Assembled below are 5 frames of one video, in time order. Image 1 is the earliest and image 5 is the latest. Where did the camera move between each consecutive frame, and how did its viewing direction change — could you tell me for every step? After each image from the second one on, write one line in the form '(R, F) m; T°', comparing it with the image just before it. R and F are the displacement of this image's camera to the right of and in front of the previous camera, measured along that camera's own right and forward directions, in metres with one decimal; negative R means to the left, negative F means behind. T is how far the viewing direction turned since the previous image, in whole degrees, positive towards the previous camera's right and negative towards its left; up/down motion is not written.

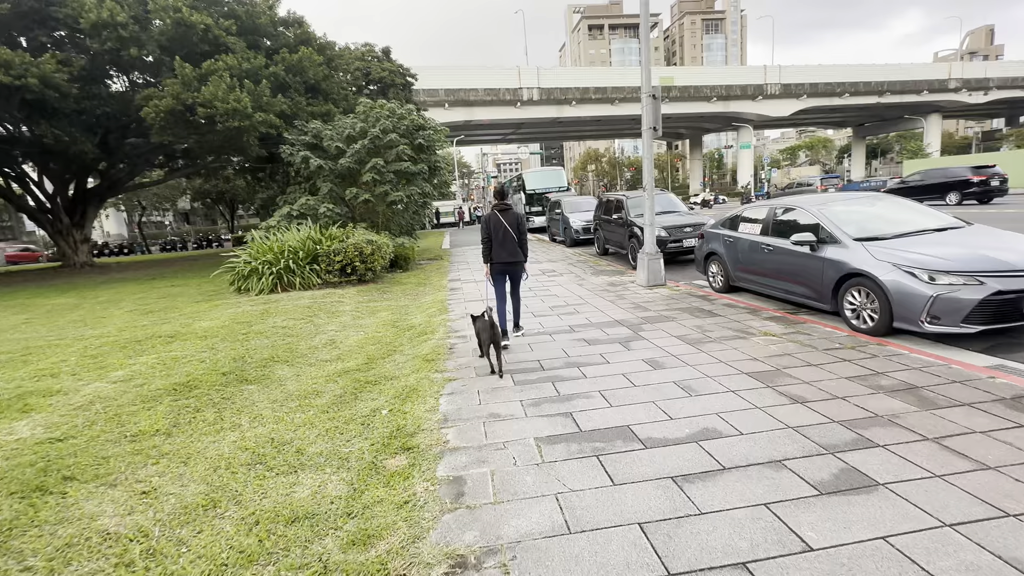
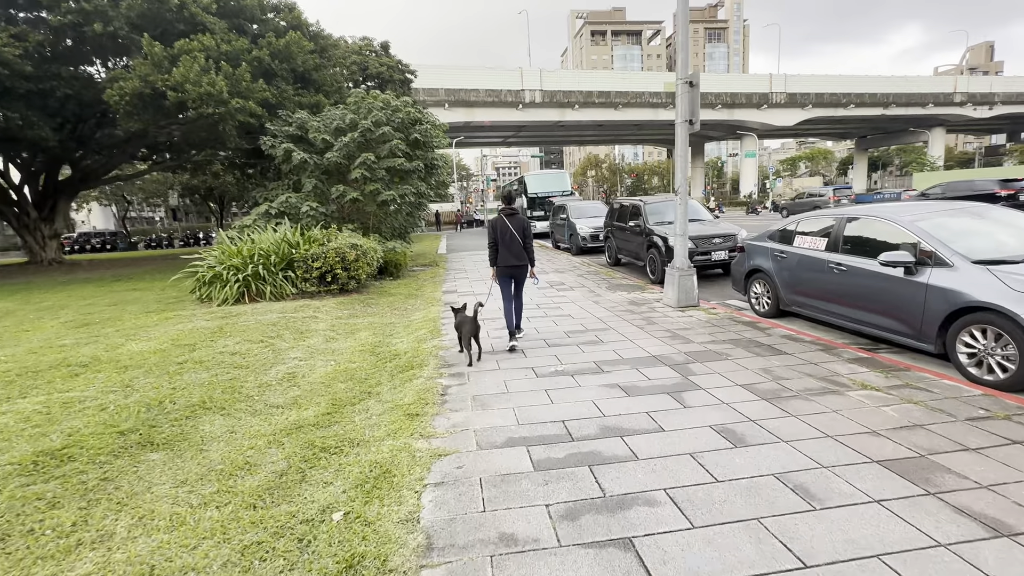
(-0.2, +1.3) m; 0°
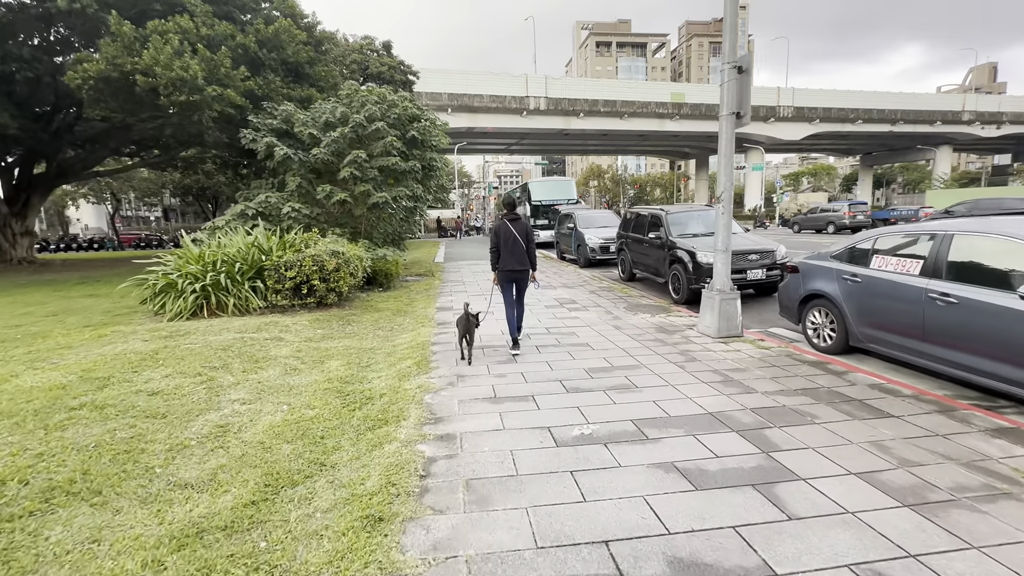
(-0.1, +1.3) m; 0°
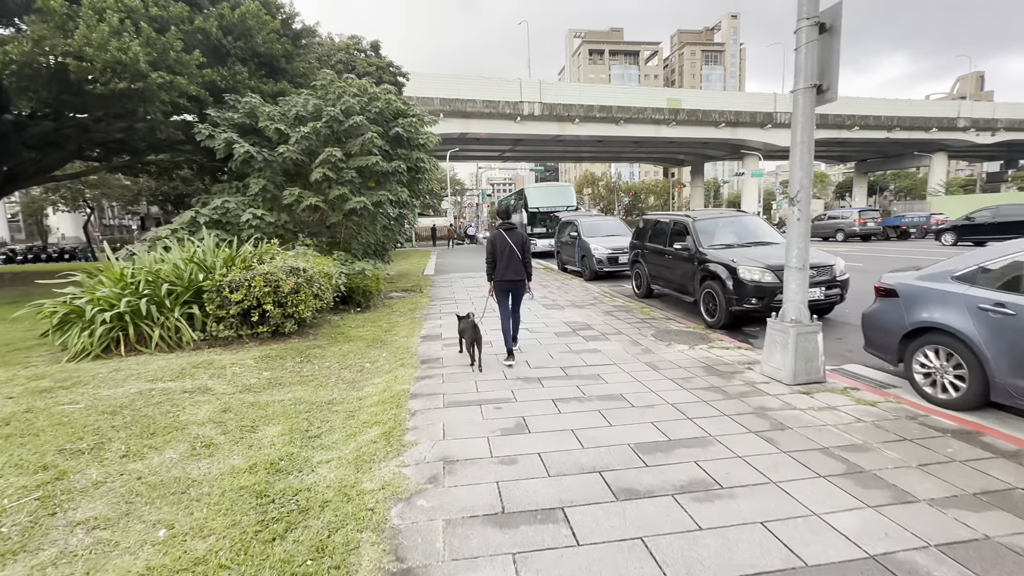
(-0.1, +1.6) m; +1°
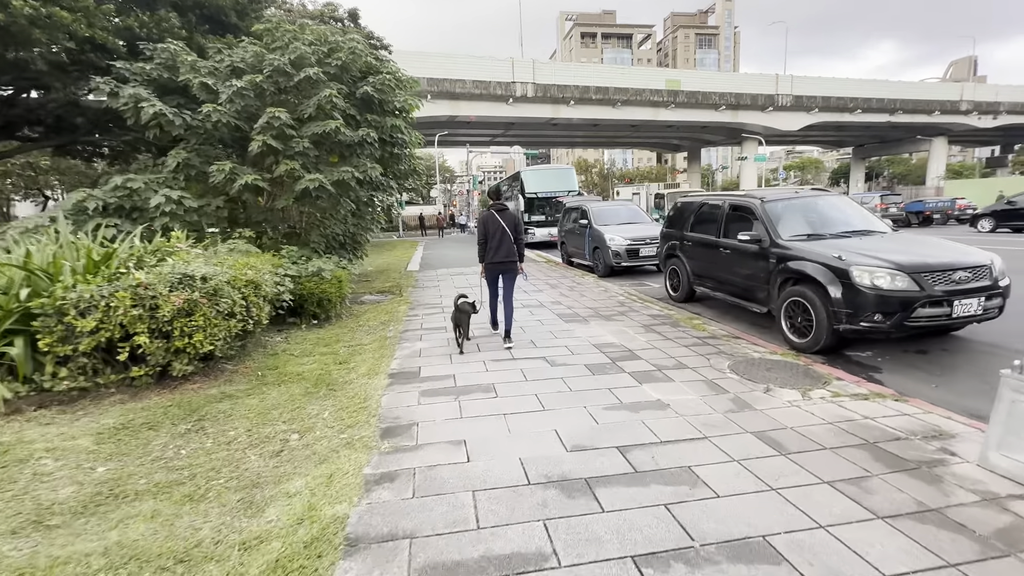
(-0.2, +2.3) m; +1°
